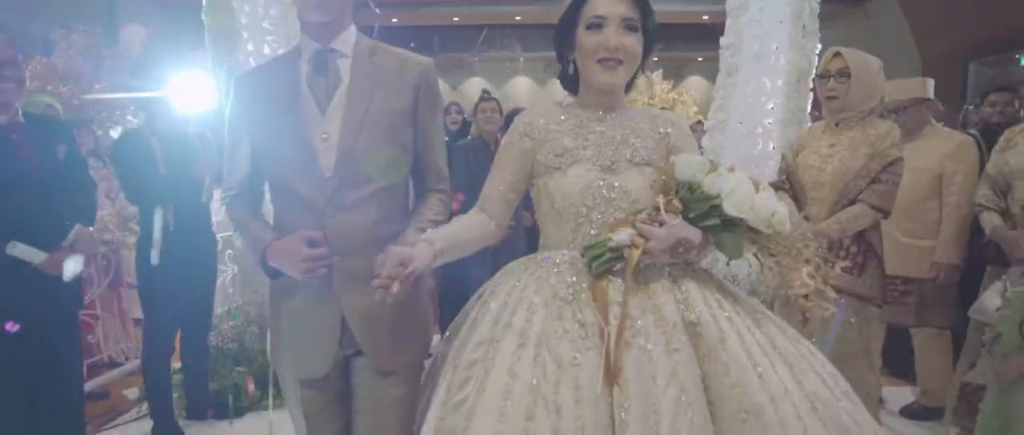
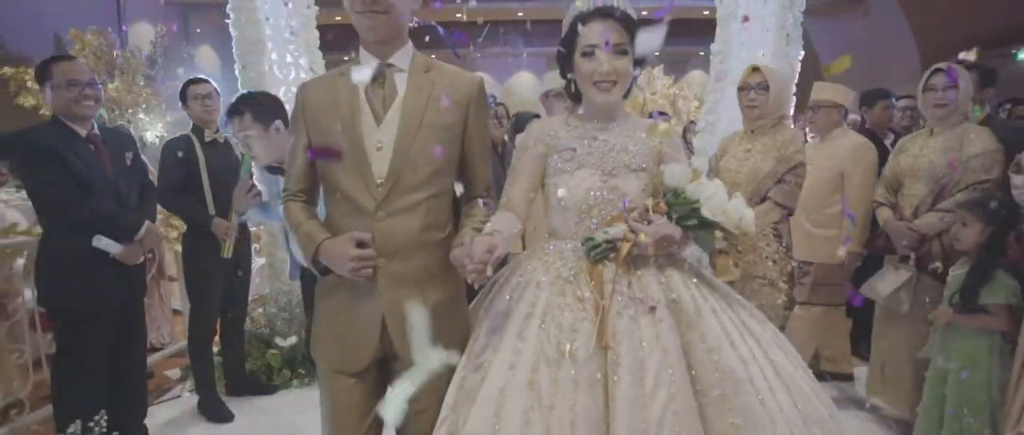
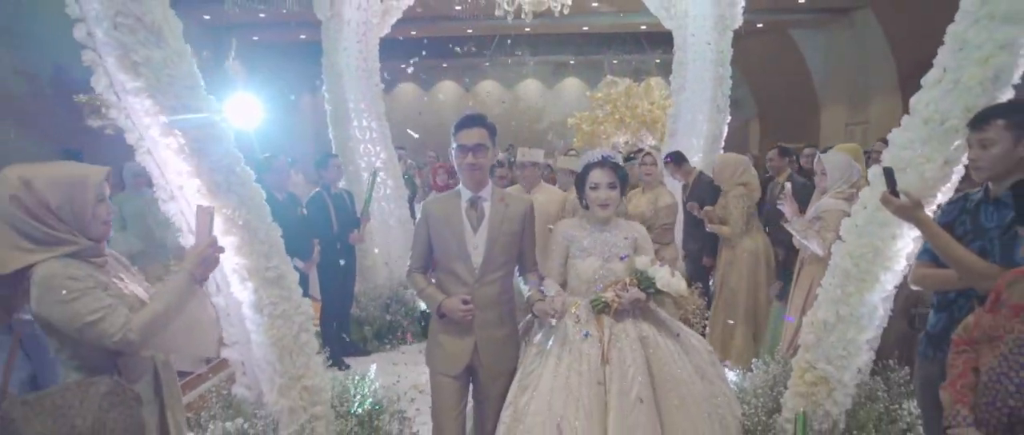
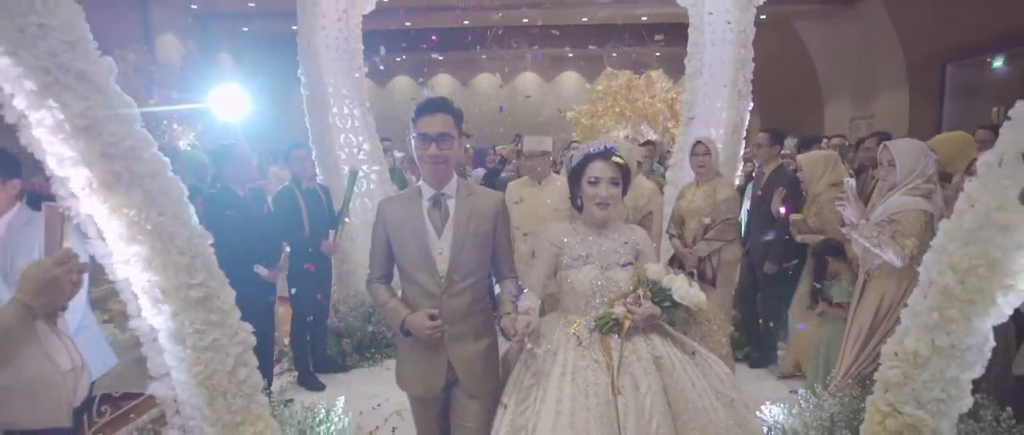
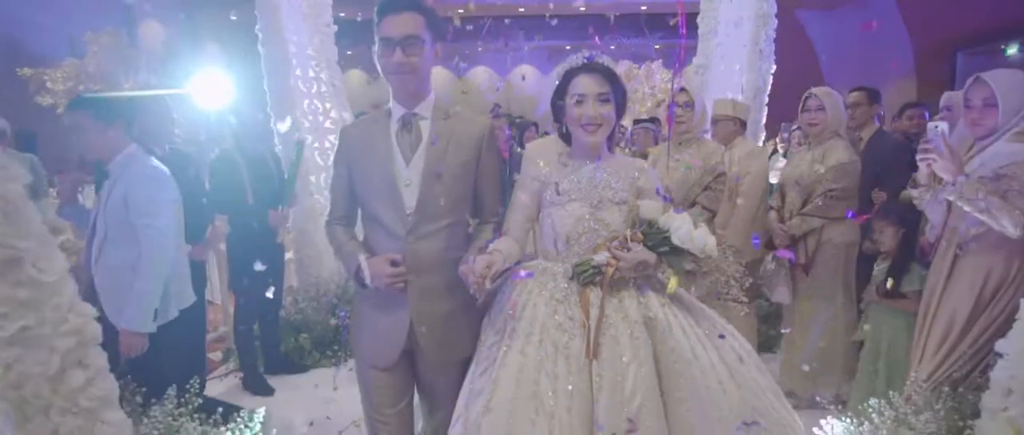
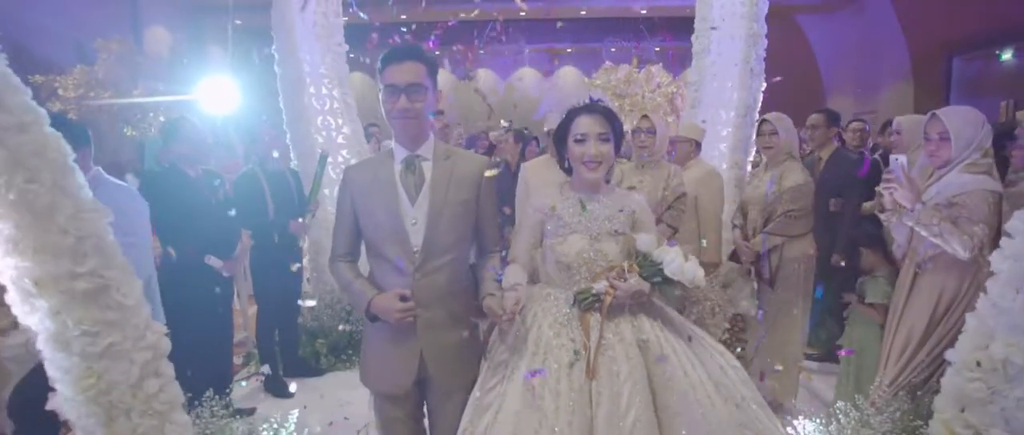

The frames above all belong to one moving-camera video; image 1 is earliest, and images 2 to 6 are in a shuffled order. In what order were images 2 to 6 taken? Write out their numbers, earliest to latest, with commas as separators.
2, 5, 6, 4, 3
